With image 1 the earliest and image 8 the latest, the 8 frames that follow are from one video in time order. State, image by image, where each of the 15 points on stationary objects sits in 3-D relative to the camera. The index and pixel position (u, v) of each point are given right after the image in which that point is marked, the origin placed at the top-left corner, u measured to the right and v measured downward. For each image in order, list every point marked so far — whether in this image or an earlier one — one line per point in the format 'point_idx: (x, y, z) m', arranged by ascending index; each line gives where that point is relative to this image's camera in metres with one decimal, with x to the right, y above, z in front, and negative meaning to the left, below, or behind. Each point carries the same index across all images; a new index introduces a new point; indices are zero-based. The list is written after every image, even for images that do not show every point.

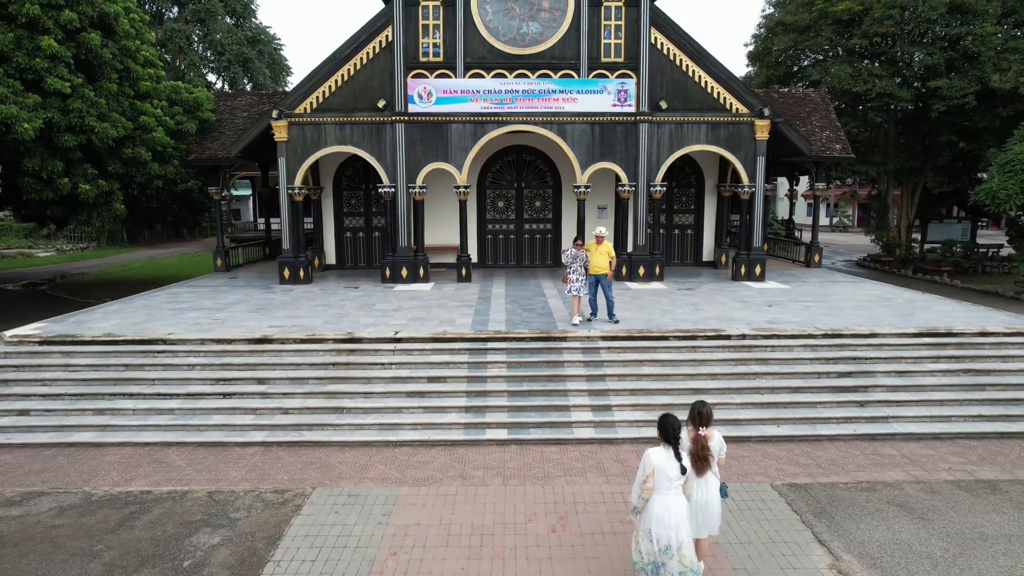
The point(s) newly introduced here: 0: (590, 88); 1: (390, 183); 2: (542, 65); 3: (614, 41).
0: (+1.7, +4.3, +15.2) m
1: (-2.7, +2.3, +15.5) m
2: (+0.7, +4.8, +15.2) m
3: (+2.2, +5.3, +15.2) m
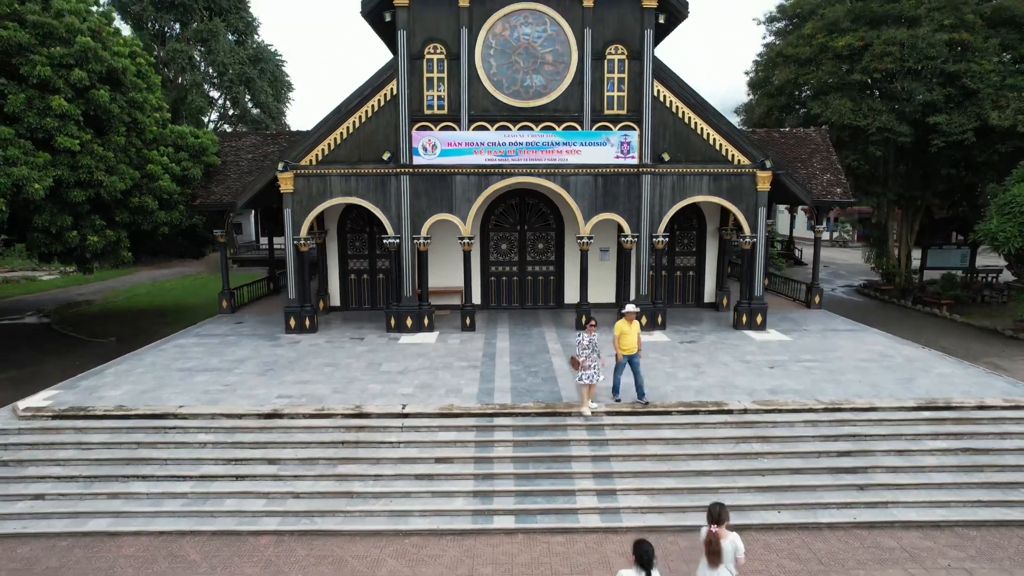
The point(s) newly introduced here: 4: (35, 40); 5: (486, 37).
0: (+1.8, +3.2, +15.4) m
1: (-2.6, +1.2, +15.7) m
2: (+0.7, +3.7, +15.4) m
3: (+2.3, +4.2, +15.4) m
4: (-9.3, +4.8, +13.8) m
5: (-0.6, +5.4, +15.2) m
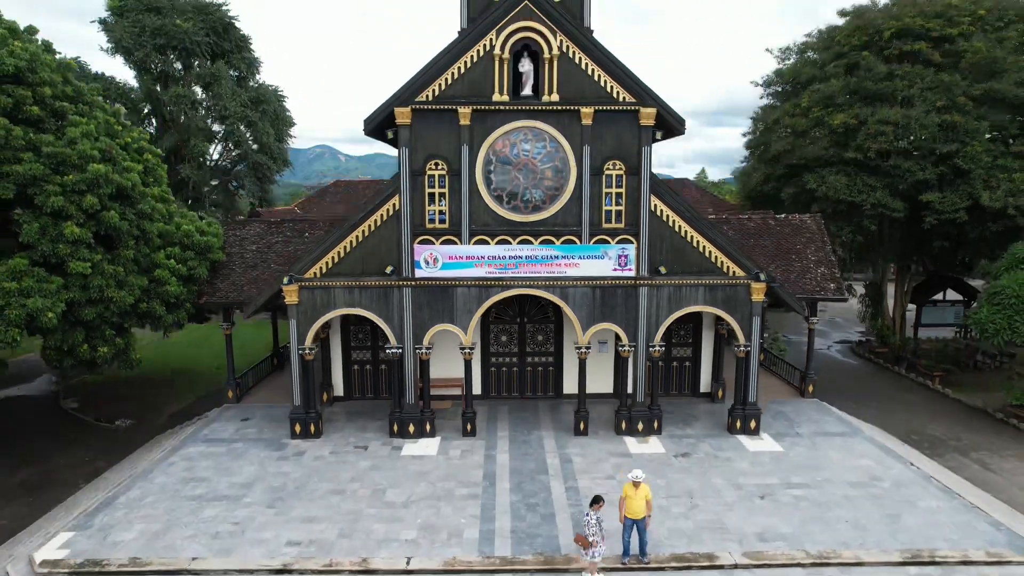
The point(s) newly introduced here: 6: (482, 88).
0: (+1.8, +0.8, +15.7) m
1: (-2.6, -1.3, +16.1) m
2: (+0.7, +1.3, +15.7) m
3: (+2.3, +1.8, +15.7) m
4: (-9.3, +2.4, +14.1) m
5: (-0.6, +2.9, +15.5) m
6: (-0.7, +4.3, +15.3) m
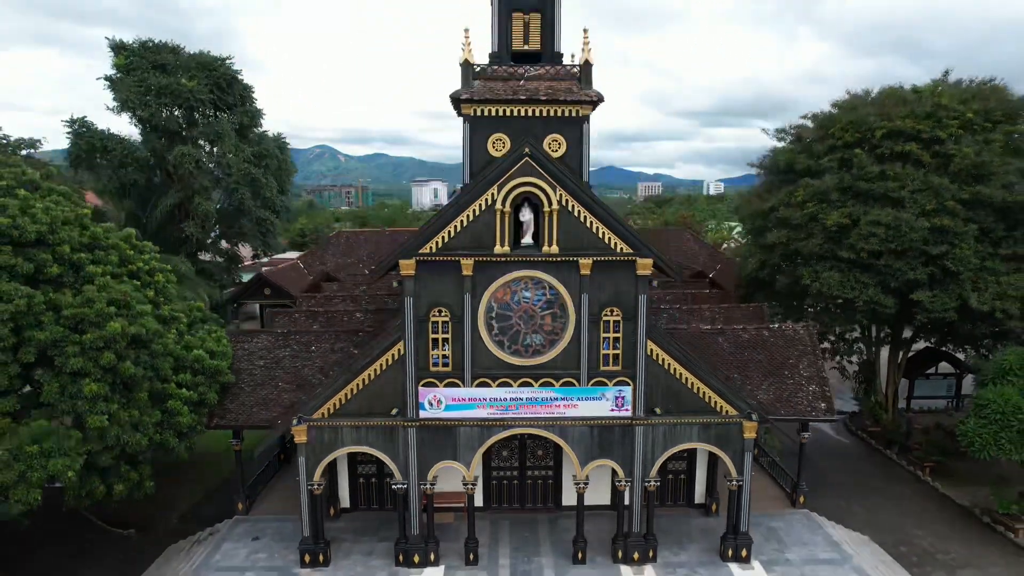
0: (+1.8, -2.5, +16.3) m
1: (-2.6, -4.5, +16.7) m
2: (+0.8, -2.0, +16.3) m
3: (+2.3, -1.5, +16.3) m
4: (-9.3, -0.9, +14.7) m
5: (-0.5, -0.3, +16.1) m
6: (-0.7, +1.1, +15.8) m
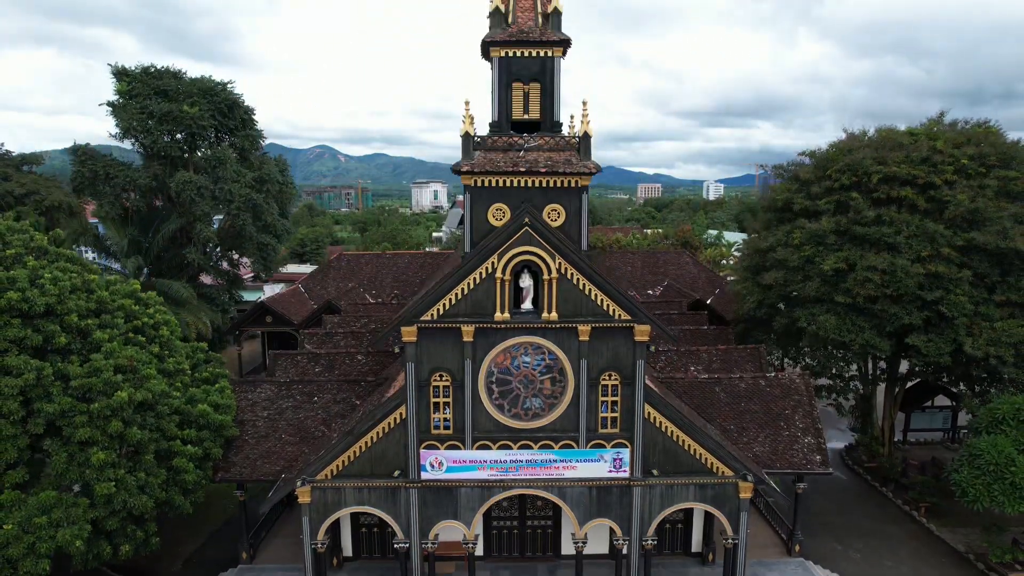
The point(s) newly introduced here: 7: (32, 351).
0: (+1.8, -4.0, +16.6) m
1: (-2.6, -6.0, +17.0) m
2: (+0.8, -3.5, +16.6) m
3: (+2.3, -3.0, +16.6) m
4: (-9.3, -2.4, +15.0) m
5: (-0.5, -1.8, +16.3) m
6: (-0.7, -0.4, +16.1) m
7: (-10.3, -1.4, +15.2) m
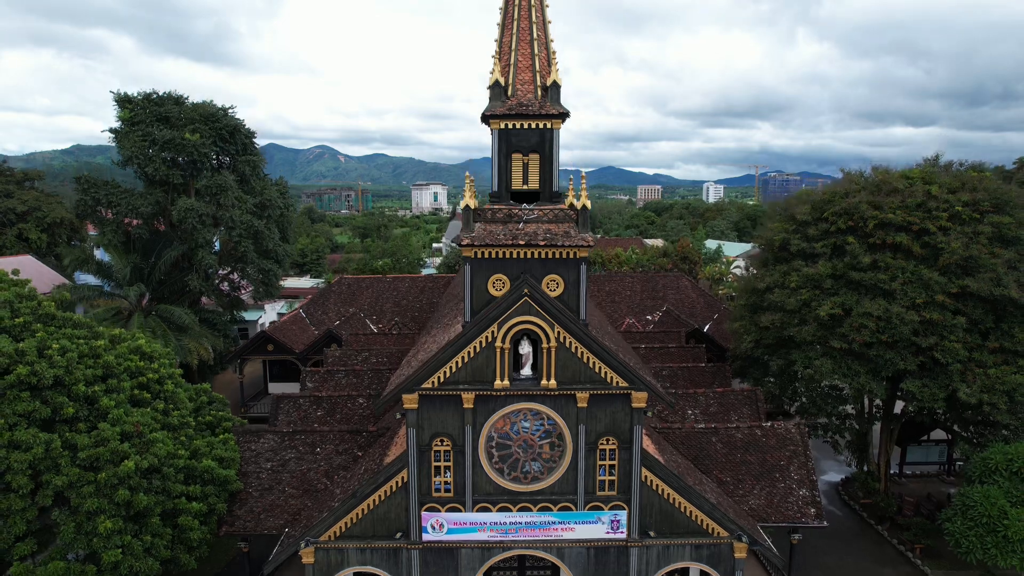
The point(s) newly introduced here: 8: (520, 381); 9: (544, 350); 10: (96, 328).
0: (+1.8, -5.6, +16.9) m
1: (-2.6, -7.6, +17.3) m
2: (+0.7, -5.1, +16.9) m
3: (+2.3, -4.5, +16.9) m
4: (-9.3, -4.0, +15.3) m
5: (-0.6, -3.4, +16.6) m
6: (-0.7, -2.0, +16.4) m
7: (-10.3, -2.9, +15.4) m
8: (+0.2, -2.2, +16.5) m
9: (+0.7, -1.5, +16.3) m
10: (-10.7, -1.0, +18.1) m
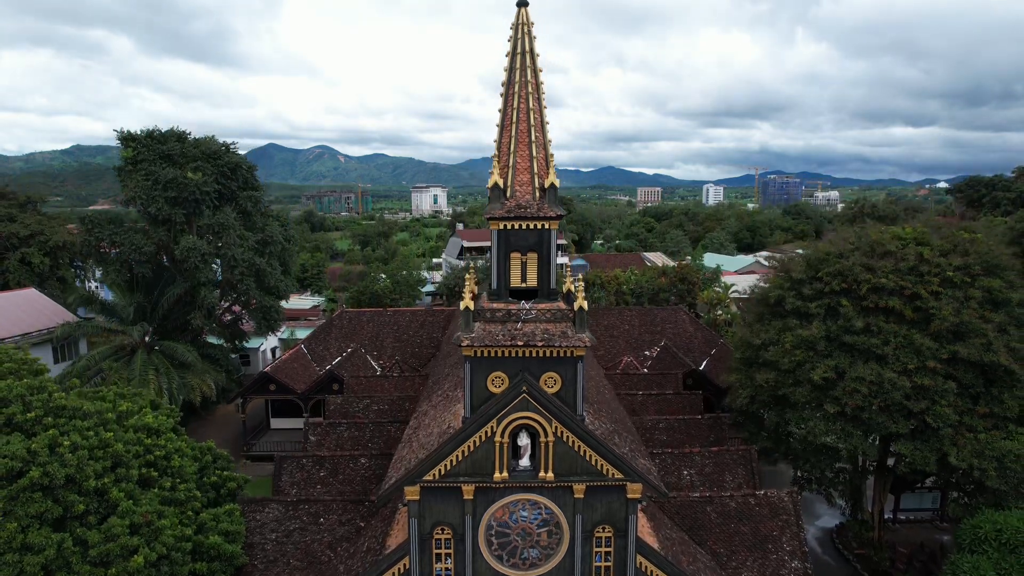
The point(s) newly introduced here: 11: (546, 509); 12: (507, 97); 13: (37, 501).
0: (+1.8, -7.8, +17.4) m
1: (-2.6, -9.8, +17.8) m
2: (+0.7, -7.3, +17.4) m
3: (+2.3, -6.8, +17.3) m
4: (-9.4, -6.3, +15.7) m
5: (-0.6, -5.6, +17.1) m
6: (-0.7, -4.3, +16.8) m
7: (-10.4, -5.2, +15.9) m
8: (+0.2, -4.4, +16.9) m
9: (+0.7, -3.7, +16.7) m
10: (-10.7, -3.3, +18.5) m
11: (+0.9, -5.4, +17.1) m
12: (-0.1, +4.6, +16.8) m
13: (-10.4, -4.6, +15.4) m
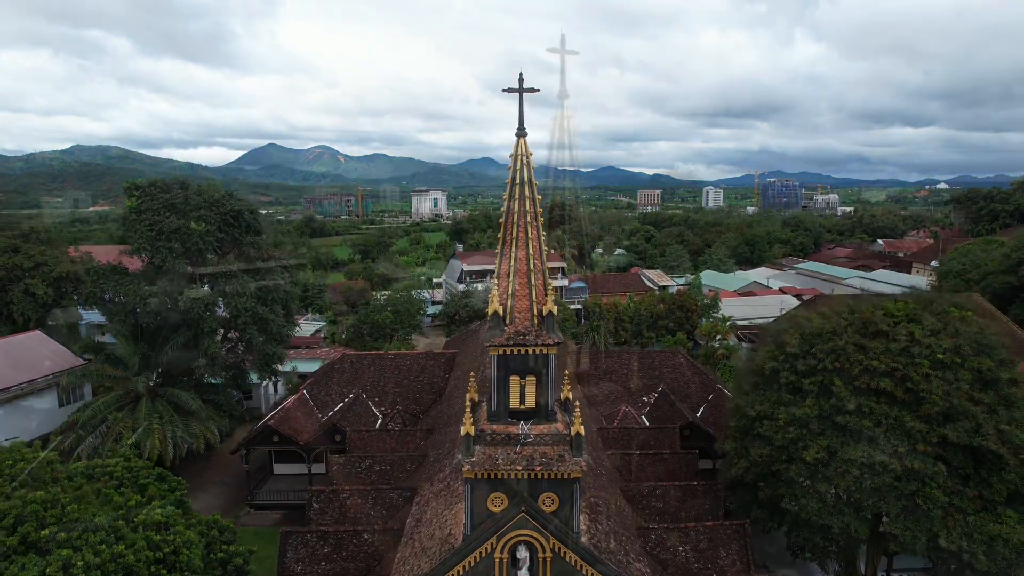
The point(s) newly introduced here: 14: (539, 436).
0: (+1.7, -10.8, +18.0) m
1: (-2.6, -12.8, +18.4) m
2: (+0.7, -10.3, +18.0) m
3: (+2.2, -9.7, +17.9) m
4: (-9.4, -9.3, +16.3) m
5: (-0.6, -8.6, +17.6) m
6: (-0.7, -7.2, +17.4) m
7: (-10.4, -8.2, +16.5) m
8: (+0.1, -7.4, +17.5) m
9: (+0.7, -6.7, +17.3) m
10: (-10.7, -6.2, +19.1) m
11: (+0.8, -8.4, +17.7) m
12: (-0.1, +1.6, +17.3) m
13: (-10.4, -7.6, +16.0) m
14: (+0.6, -3.5, +17.0) m
